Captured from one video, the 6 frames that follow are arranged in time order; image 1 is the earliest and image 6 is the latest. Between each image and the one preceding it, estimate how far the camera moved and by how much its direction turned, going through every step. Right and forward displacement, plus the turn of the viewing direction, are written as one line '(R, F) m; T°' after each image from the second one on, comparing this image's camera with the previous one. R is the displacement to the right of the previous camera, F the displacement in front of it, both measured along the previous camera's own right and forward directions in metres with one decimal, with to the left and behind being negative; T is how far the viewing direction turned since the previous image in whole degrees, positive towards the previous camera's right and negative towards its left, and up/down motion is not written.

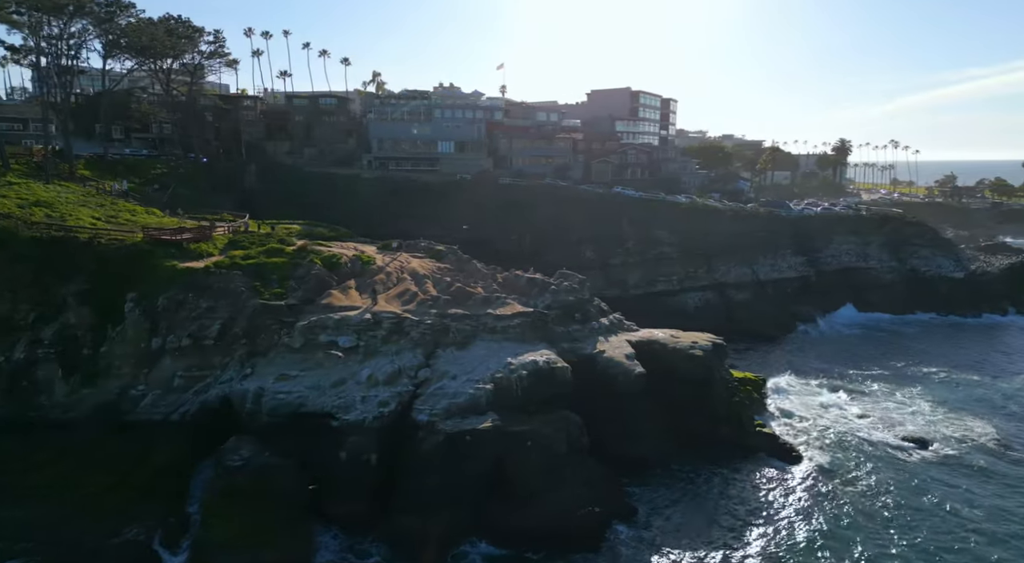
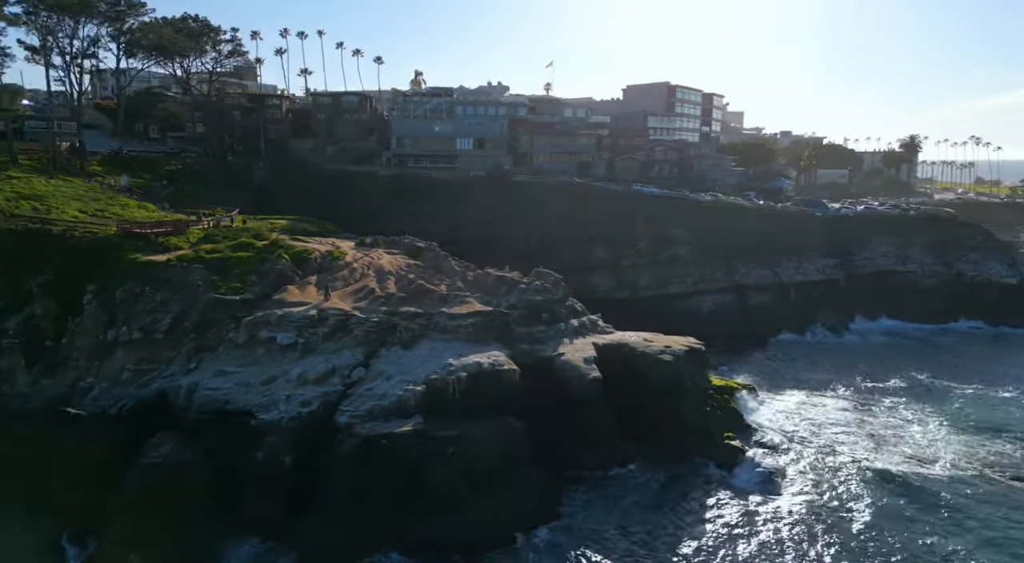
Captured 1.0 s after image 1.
(+4.0, +1.4) m; -5°
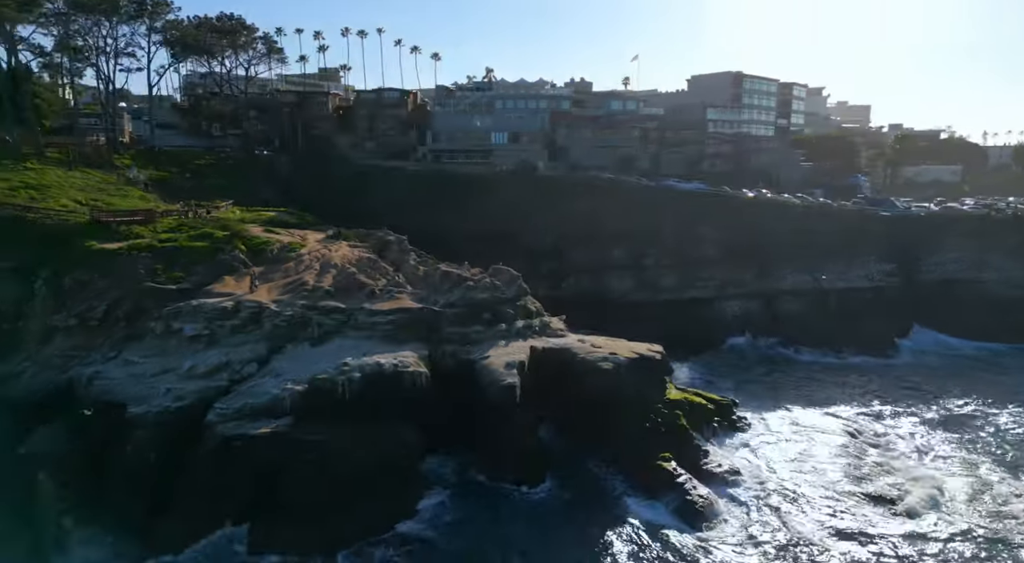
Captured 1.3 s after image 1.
(+6.2, +2.5) m; -8°
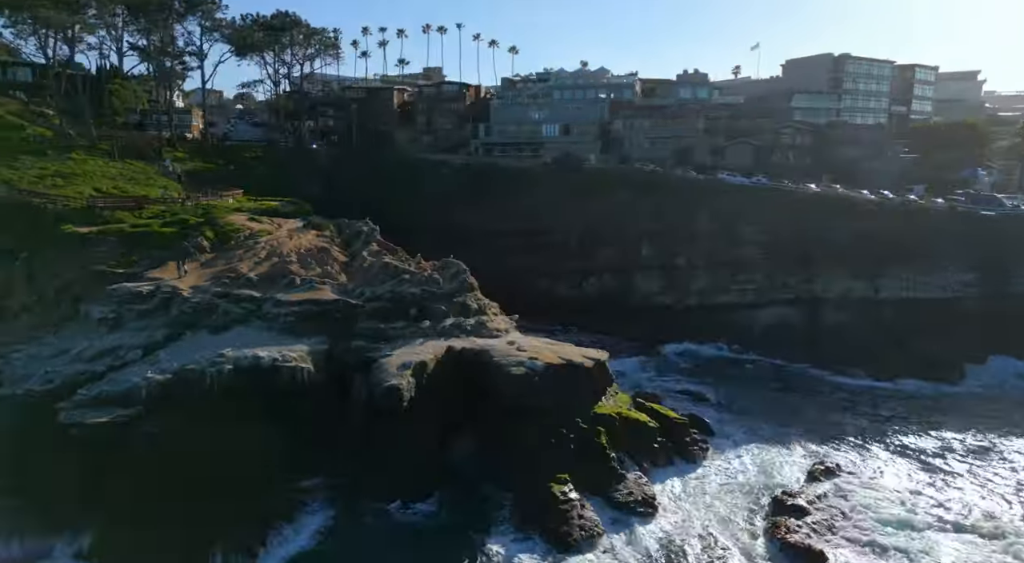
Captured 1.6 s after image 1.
(+7.0, +3.1) m; -11°
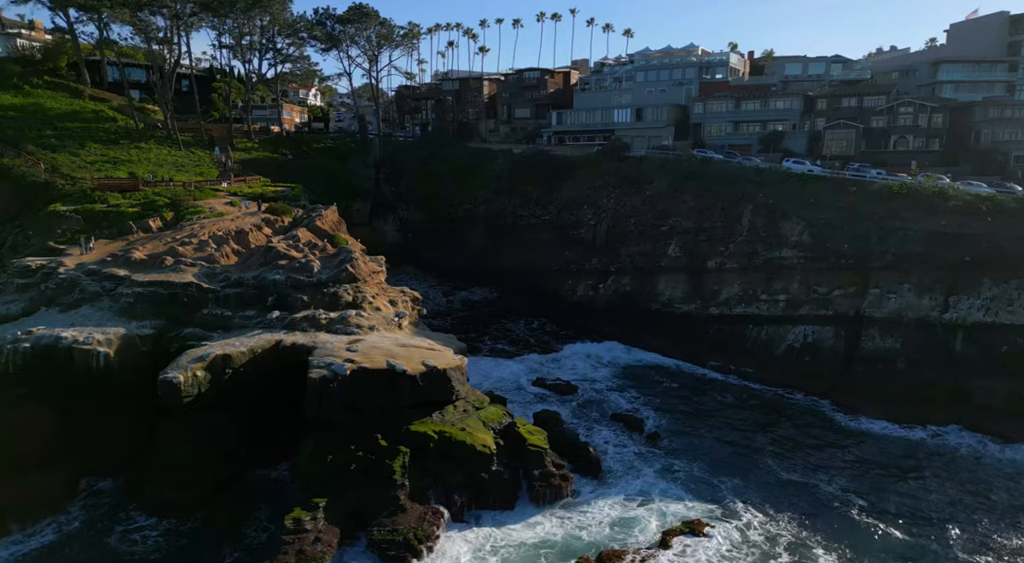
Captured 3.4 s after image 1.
(+10.0, +5.0) m; -15°
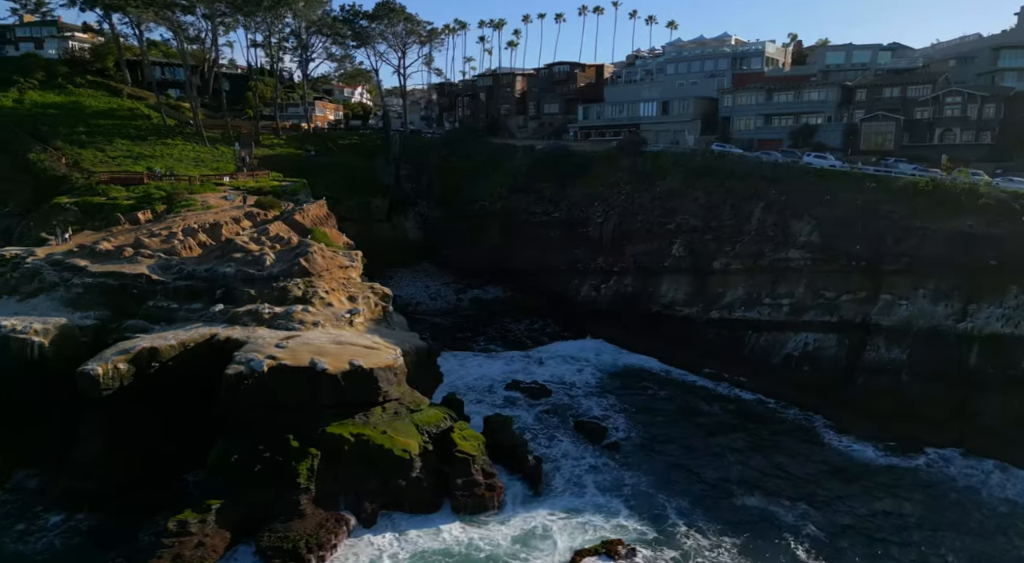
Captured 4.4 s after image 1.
(+3.6, +1.3) m; -5°
